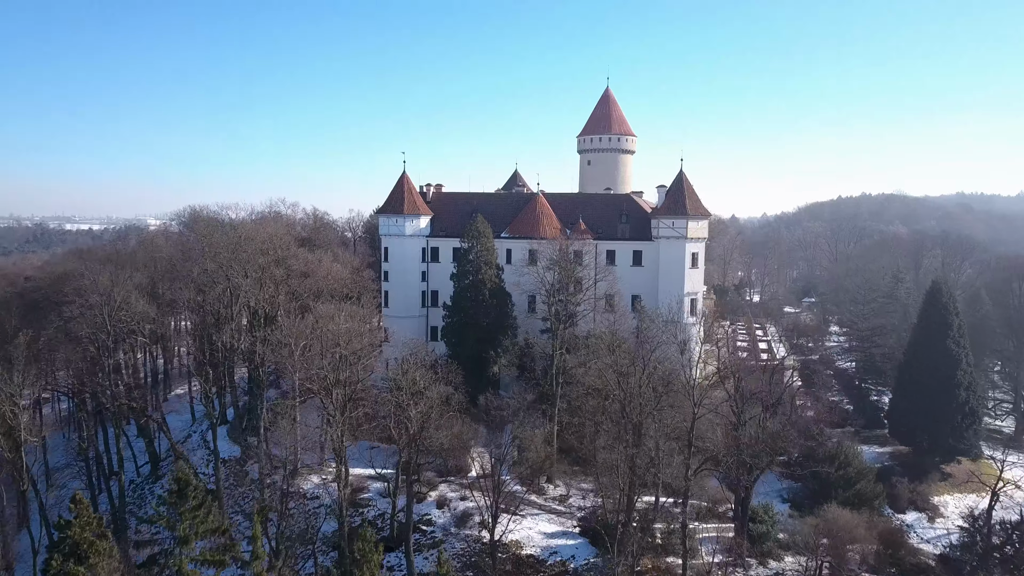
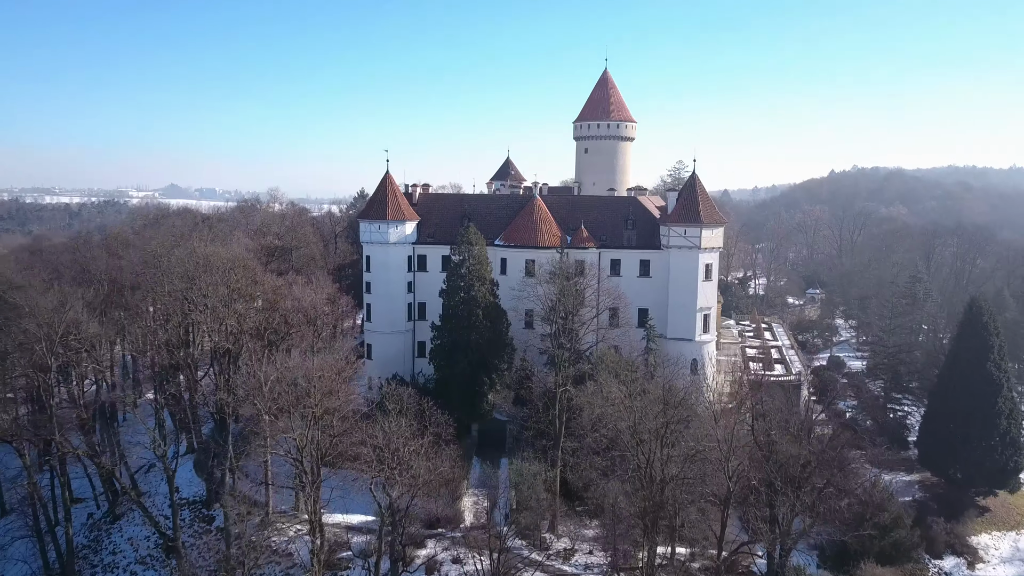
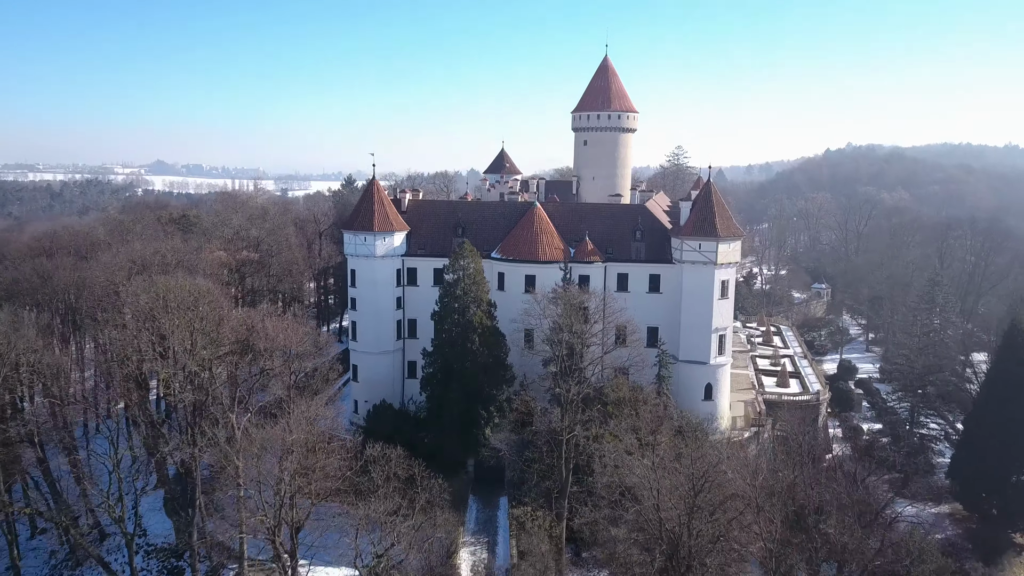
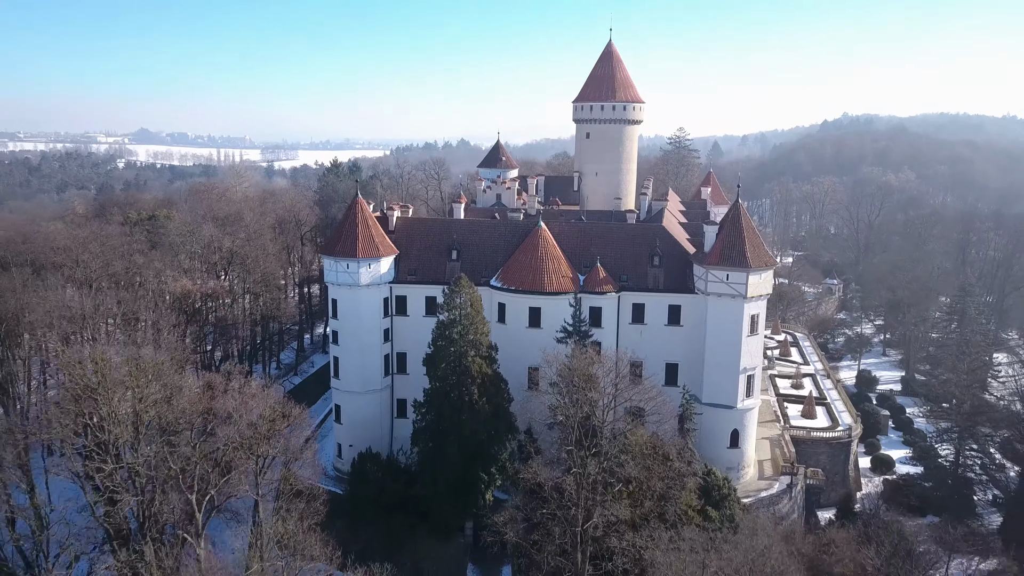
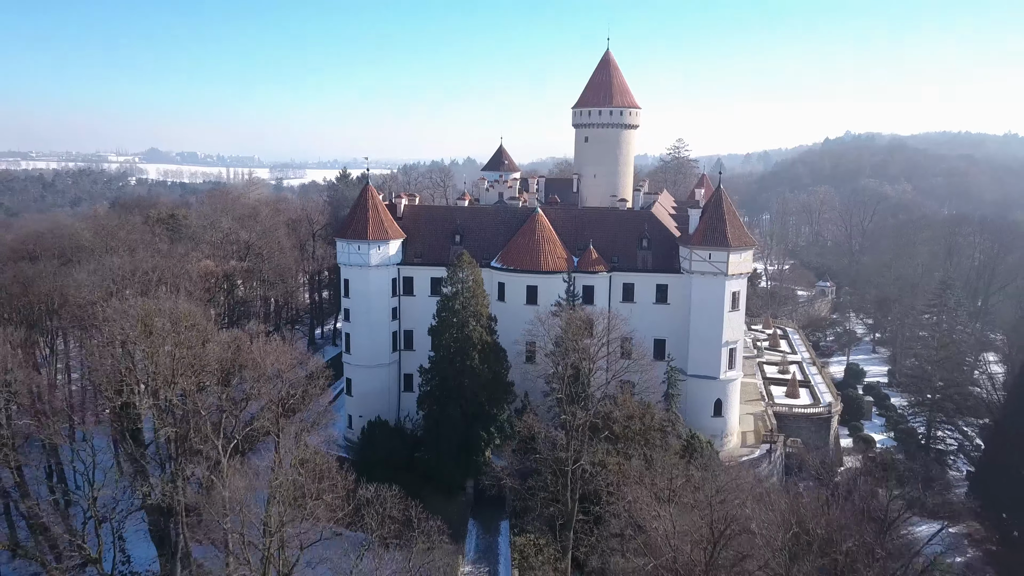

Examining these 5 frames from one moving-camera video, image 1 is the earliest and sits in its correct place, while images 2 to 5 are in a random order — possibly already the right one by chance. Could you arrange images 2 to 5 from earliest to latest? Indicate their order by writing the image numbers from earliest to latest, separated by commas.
2, 3, 4, 5
